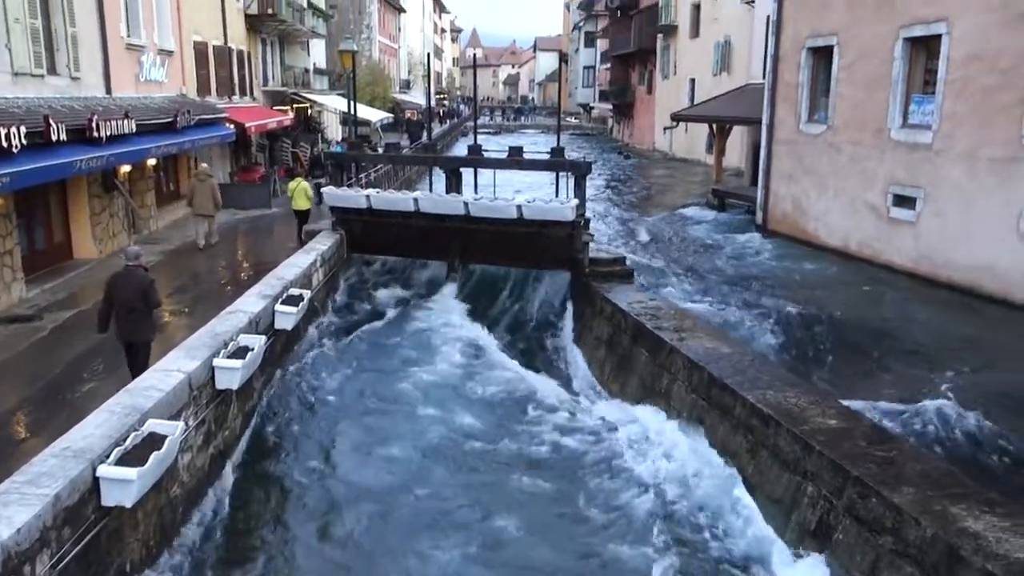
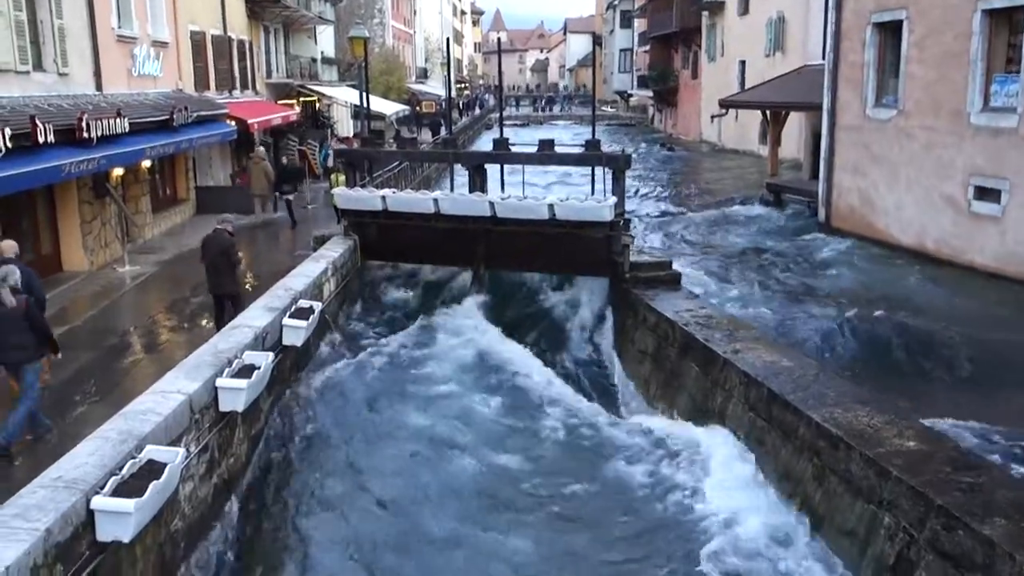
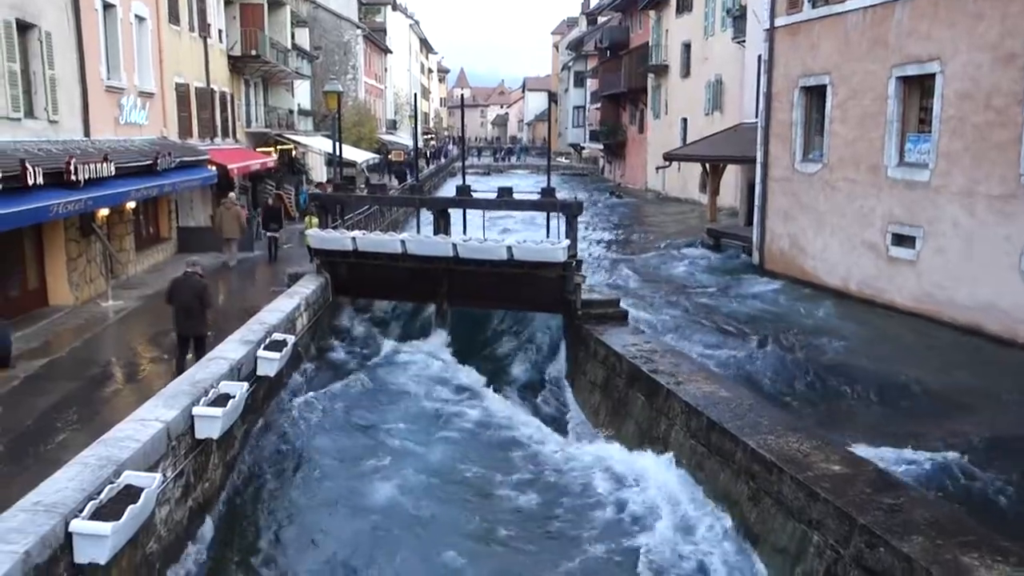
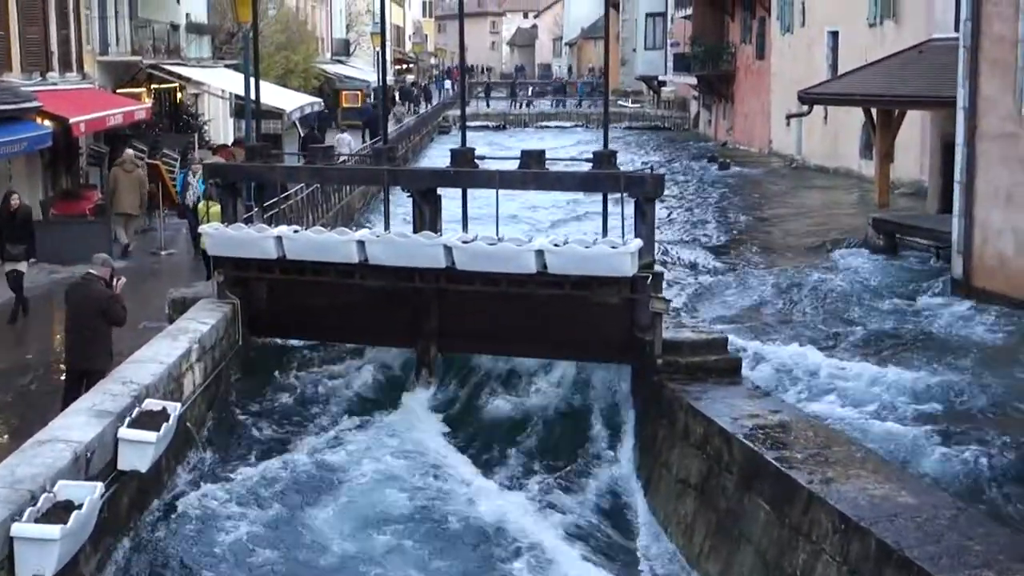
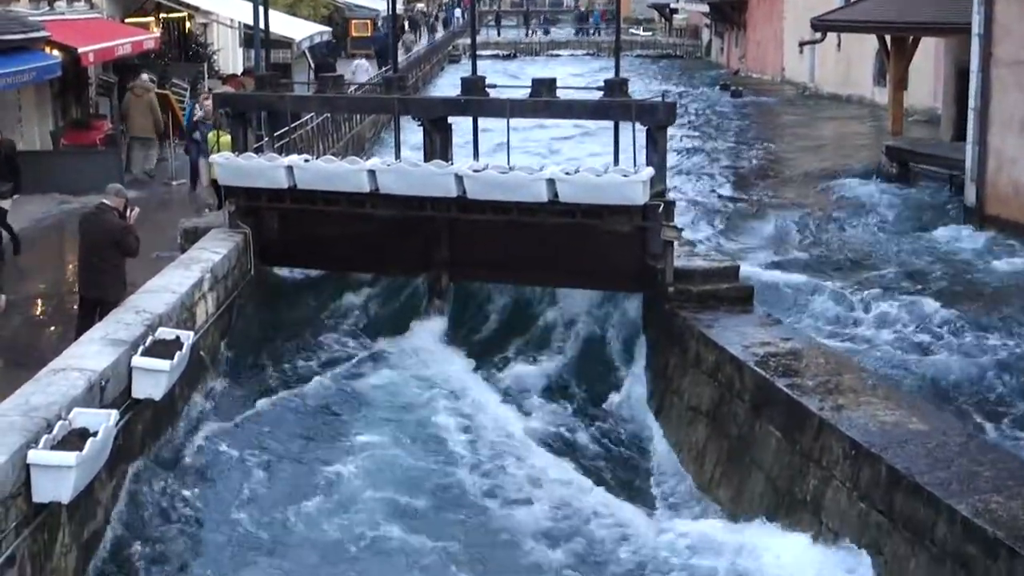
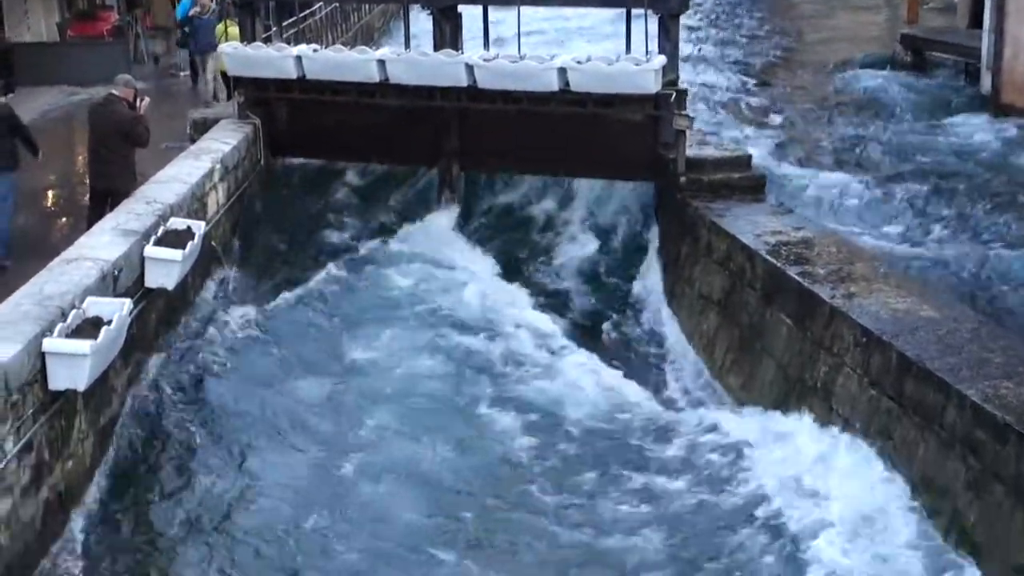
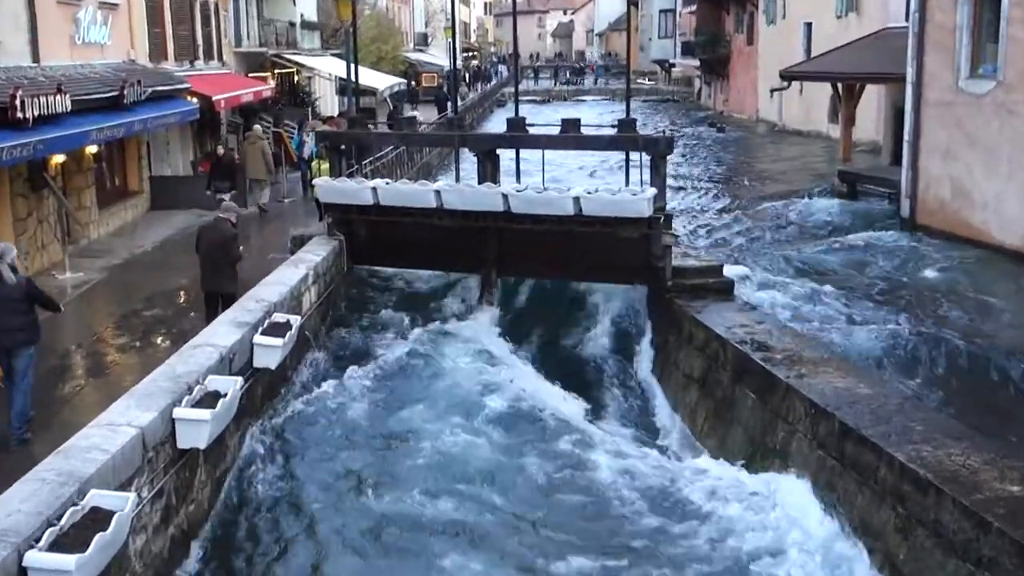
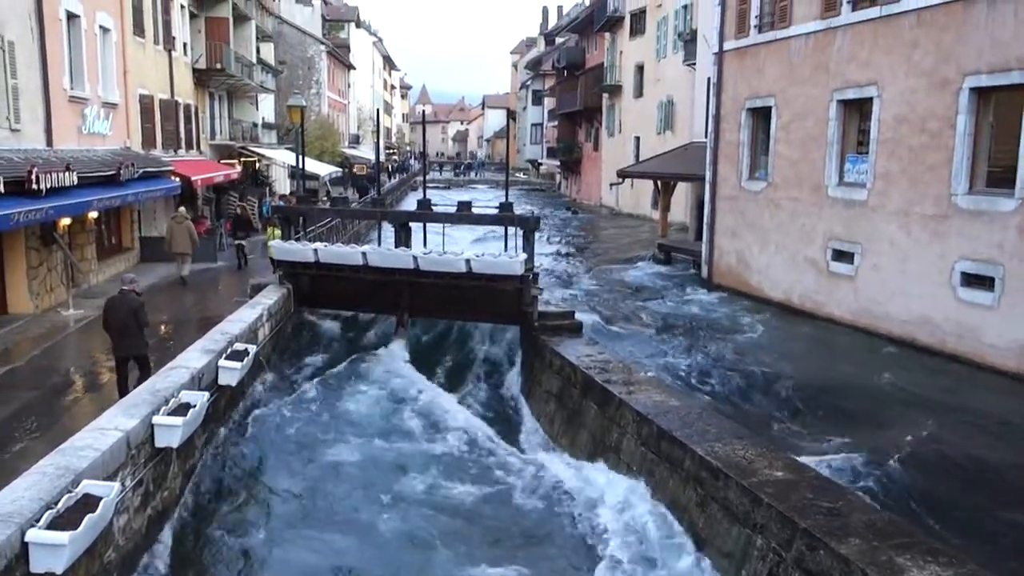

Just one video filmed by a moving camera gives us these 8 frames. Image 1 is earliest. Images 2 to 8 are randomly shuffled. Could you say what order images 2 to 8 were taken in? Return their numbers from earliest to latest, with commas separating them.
8, 3, 2, 7, 4, 5, 6
